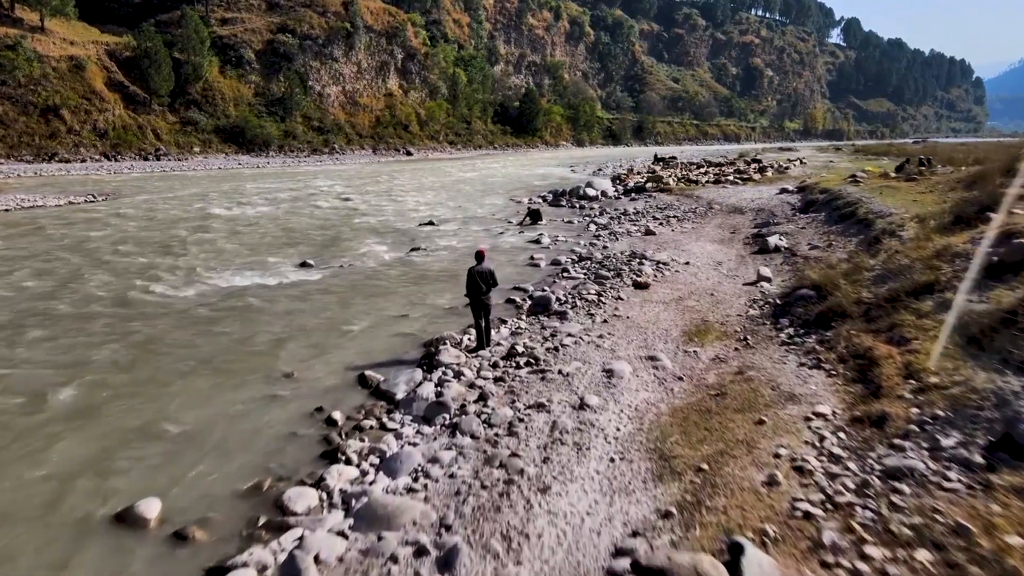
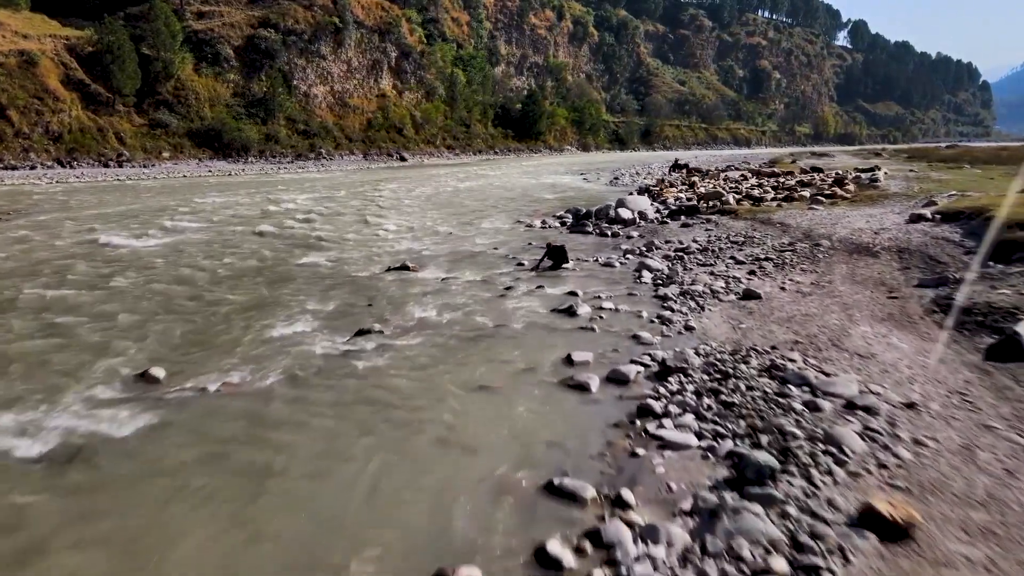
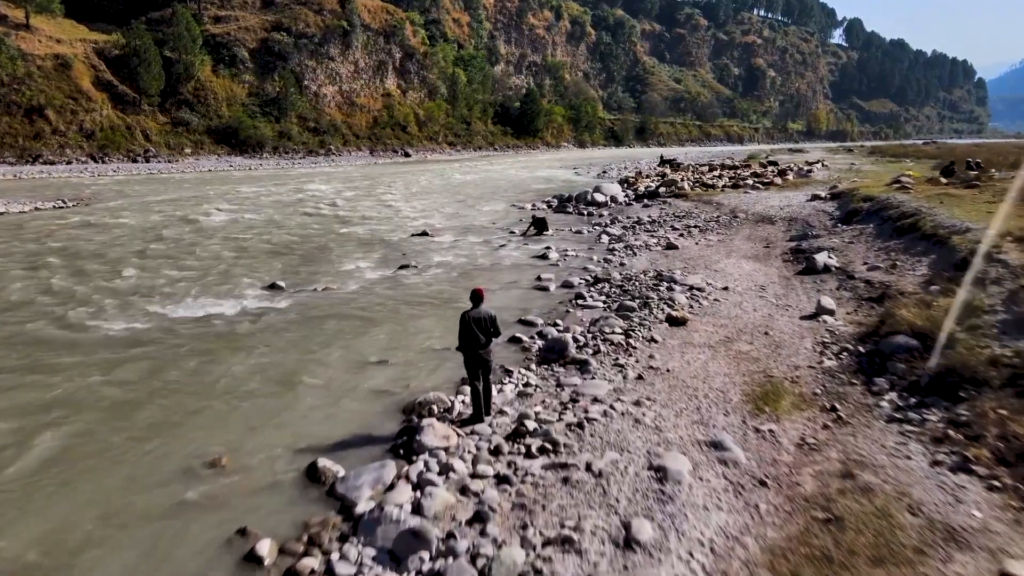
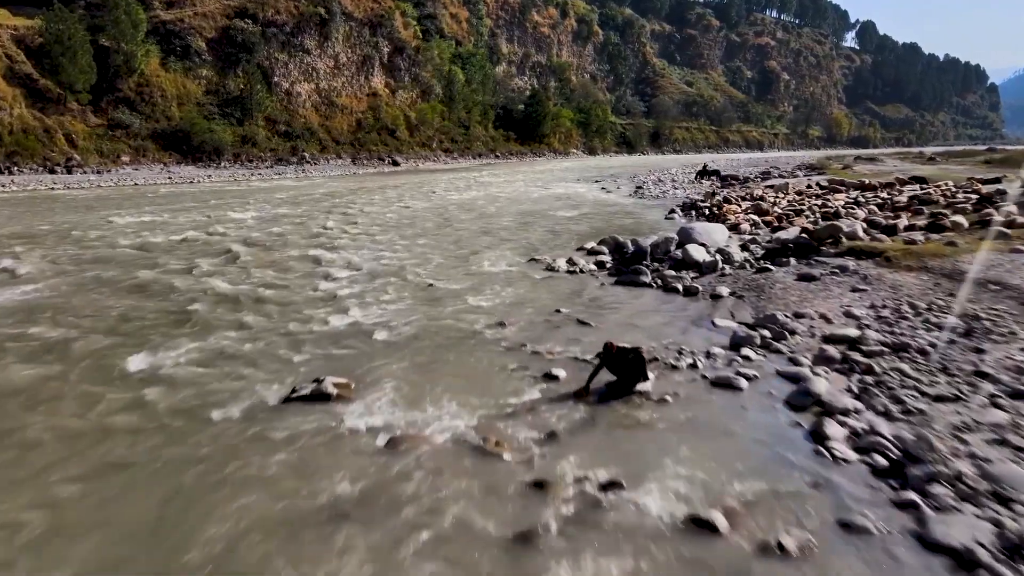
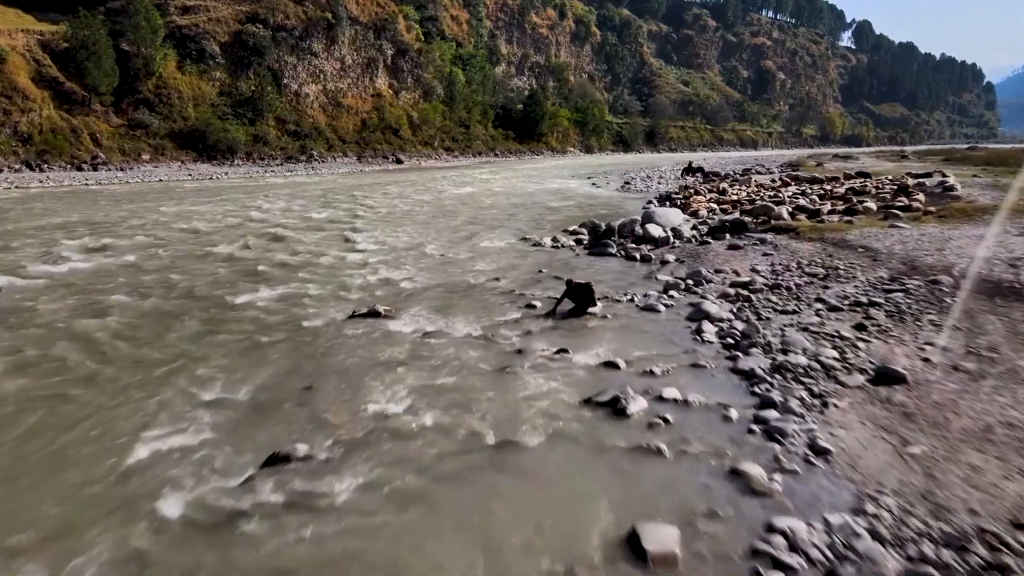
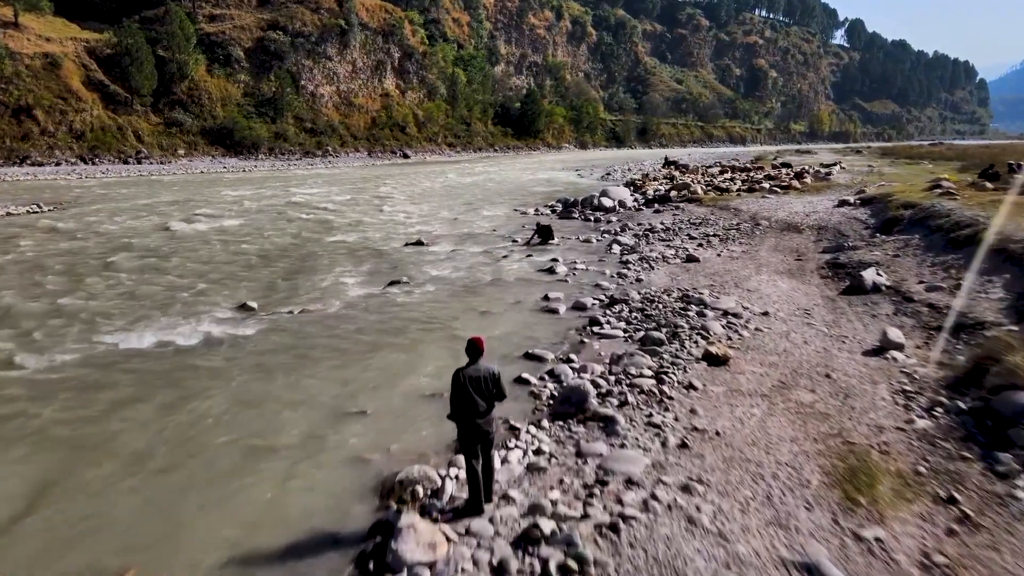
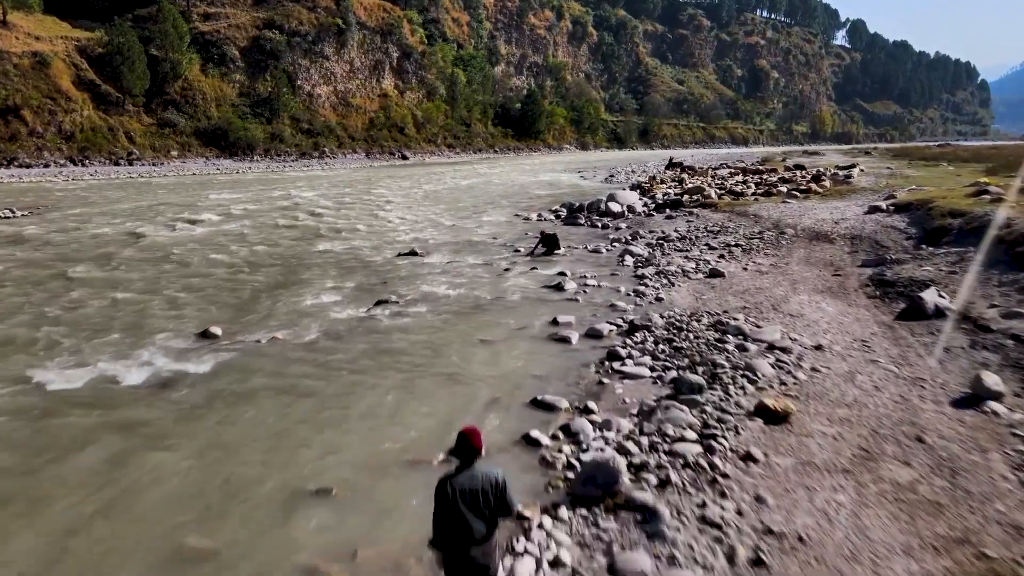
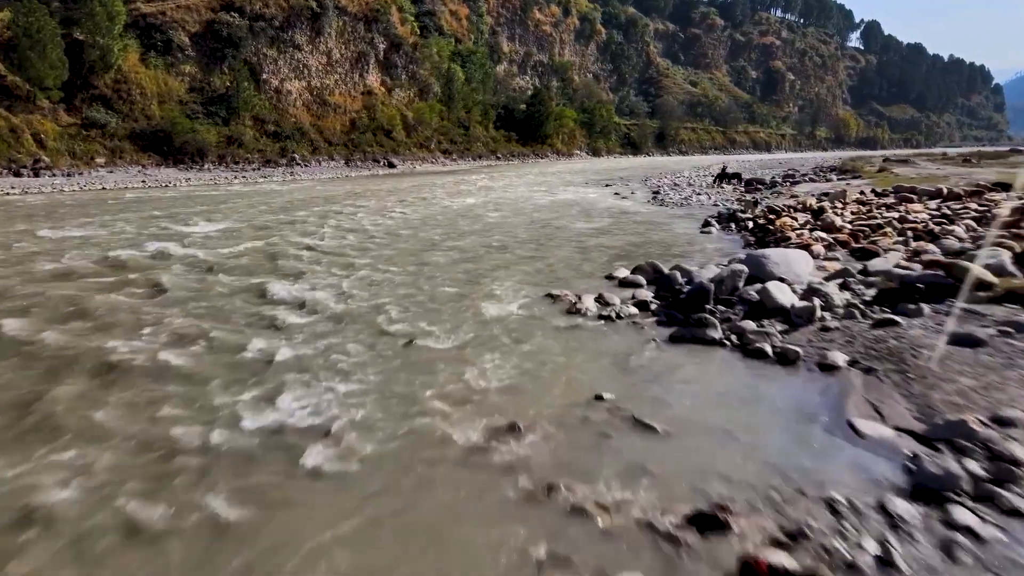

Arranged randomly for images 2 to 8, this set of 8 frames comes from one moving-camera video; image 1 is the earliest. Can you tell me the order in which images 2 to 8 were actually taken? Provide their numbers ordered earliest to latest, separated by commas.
3, 6, 7, 2, 5, 4, 8
